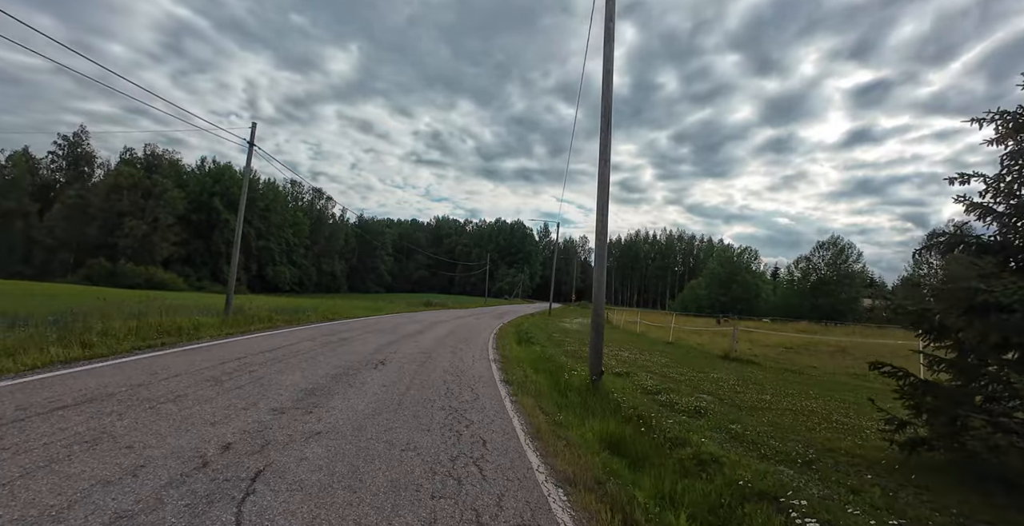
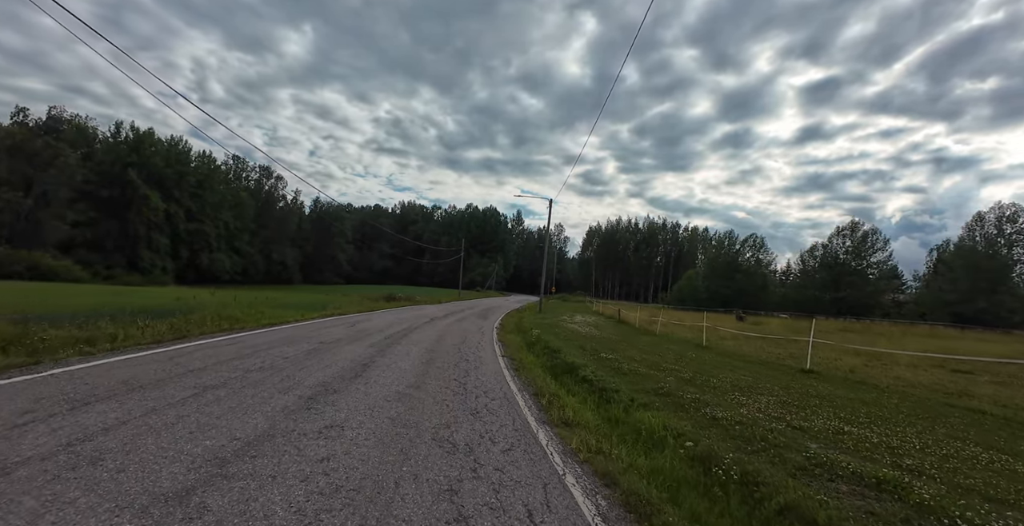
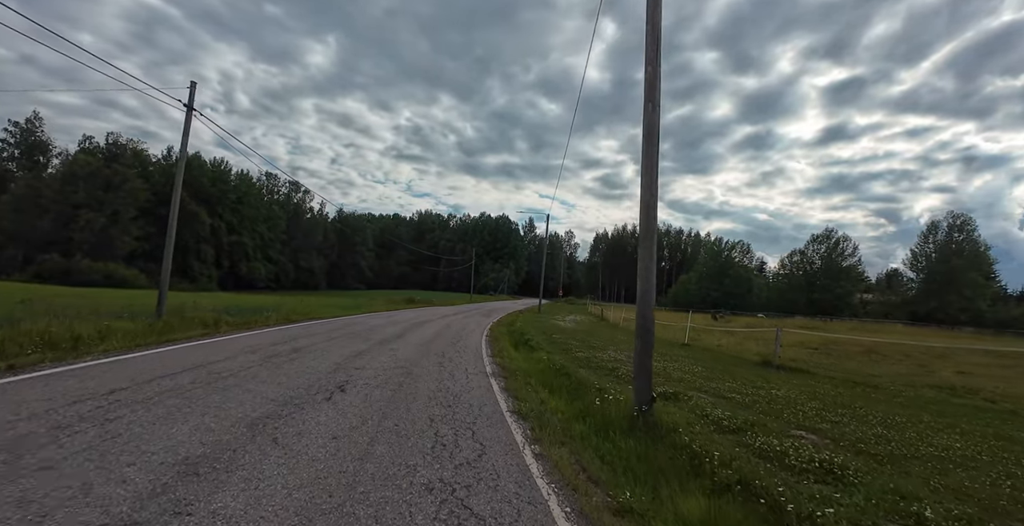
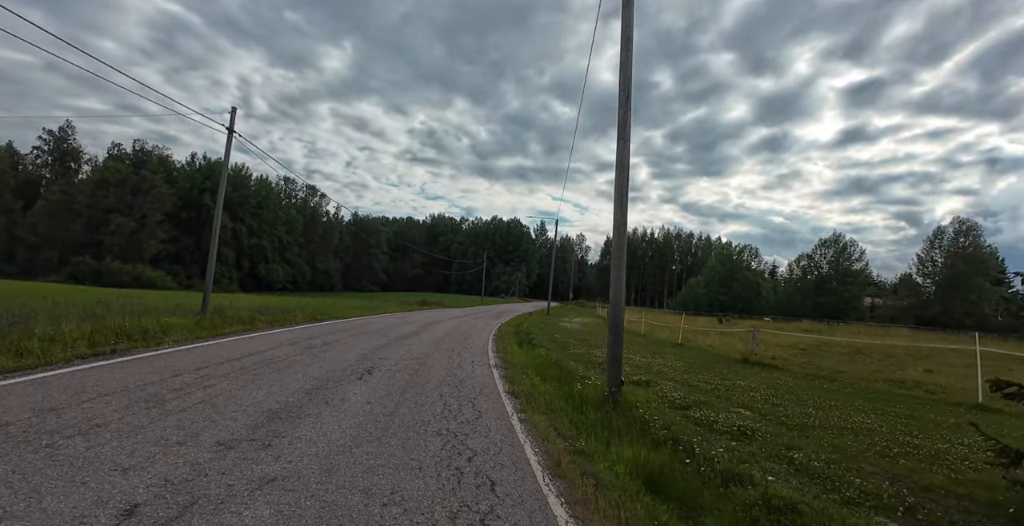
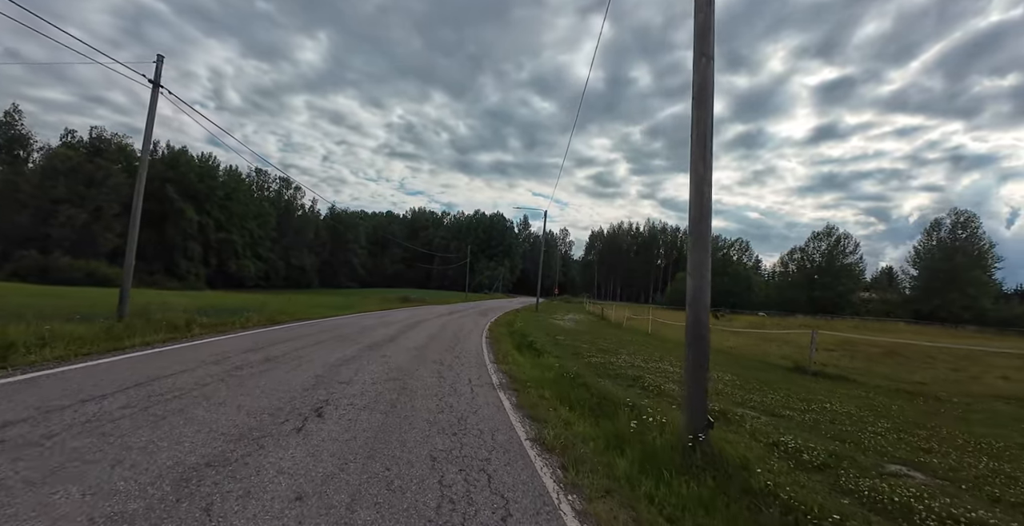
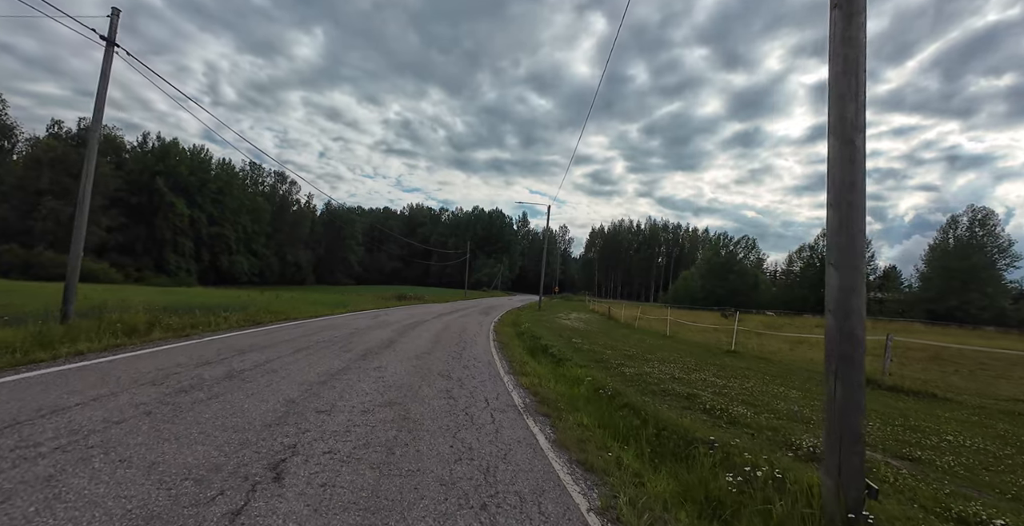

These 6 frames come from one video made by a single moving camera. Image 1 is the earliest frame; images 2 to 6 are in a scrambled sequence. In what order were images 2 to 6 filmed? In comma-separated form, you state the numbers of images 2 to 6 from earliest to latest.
4, 3, 5, 6, 2
